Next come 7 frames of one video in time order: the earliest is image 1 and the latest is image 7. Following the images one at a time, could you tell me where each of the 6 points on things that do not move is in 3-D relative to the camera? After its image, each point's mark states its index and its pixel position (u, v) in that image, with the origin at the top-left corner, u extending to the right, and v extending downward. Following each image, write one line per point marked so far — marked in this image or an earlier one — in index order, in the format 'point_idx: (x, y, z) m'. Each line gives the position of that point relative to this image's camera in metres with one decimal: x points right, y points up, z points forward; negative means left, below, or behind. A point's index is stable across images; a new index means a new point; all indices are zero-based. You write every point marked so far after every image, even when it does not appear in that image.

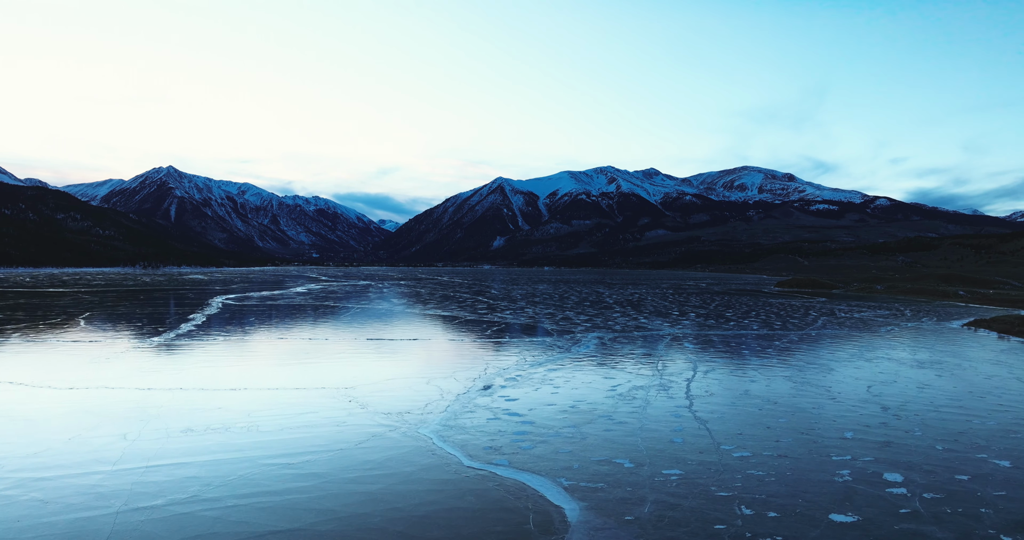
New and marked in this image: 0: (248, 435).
0: (-4.6, -2.9, +10.6) m
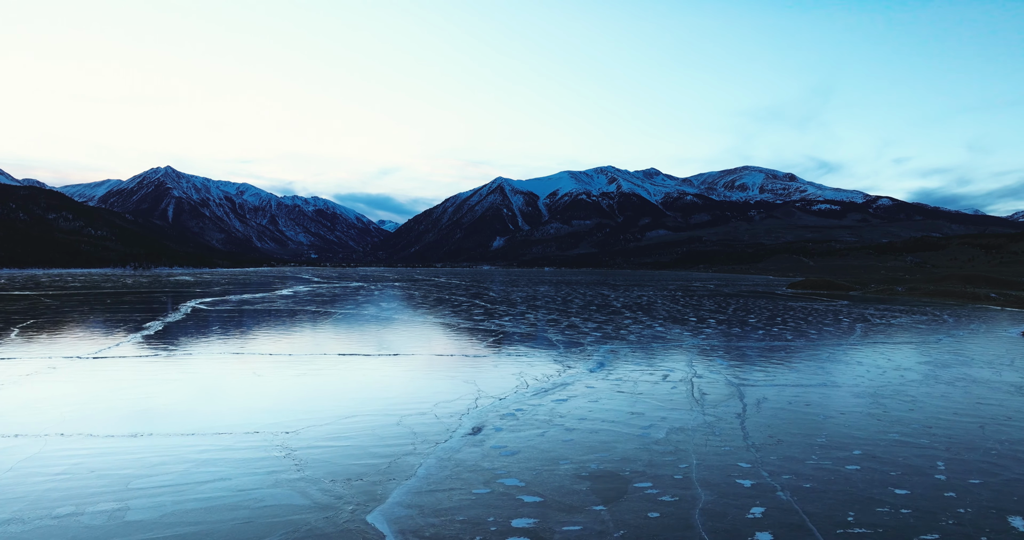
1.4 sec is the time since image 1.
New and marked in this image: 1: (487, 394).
0: (-4.7, -3.0, +6.9) m
1: (-0.6, -2.9, +14.2) m
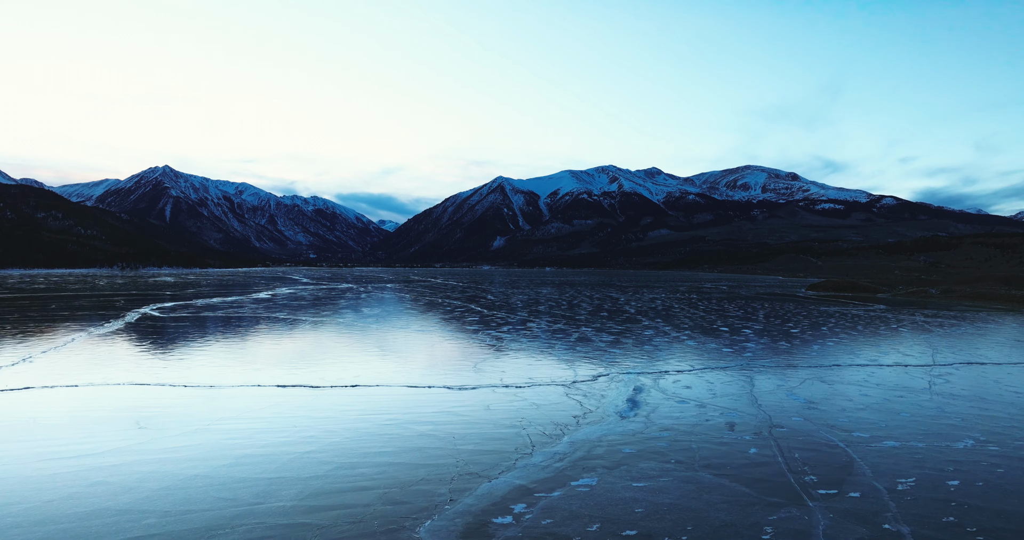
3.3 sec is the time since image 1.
0: (-4.7, -3.0, +1.8) m
1: (-0.7, -3.0, +9.2) m
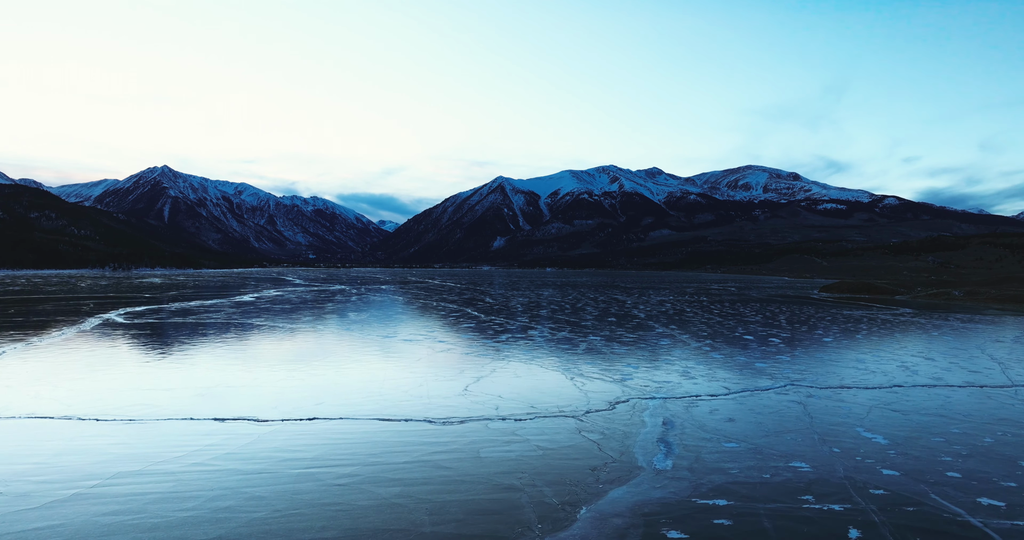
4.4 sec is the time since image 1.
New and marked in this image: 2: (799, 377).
0: (-4.8, -3.1, -1.3) m
1: (-0.7, -3.0, +6.1) m
2: (+8.1, -3.1, +17.0) m
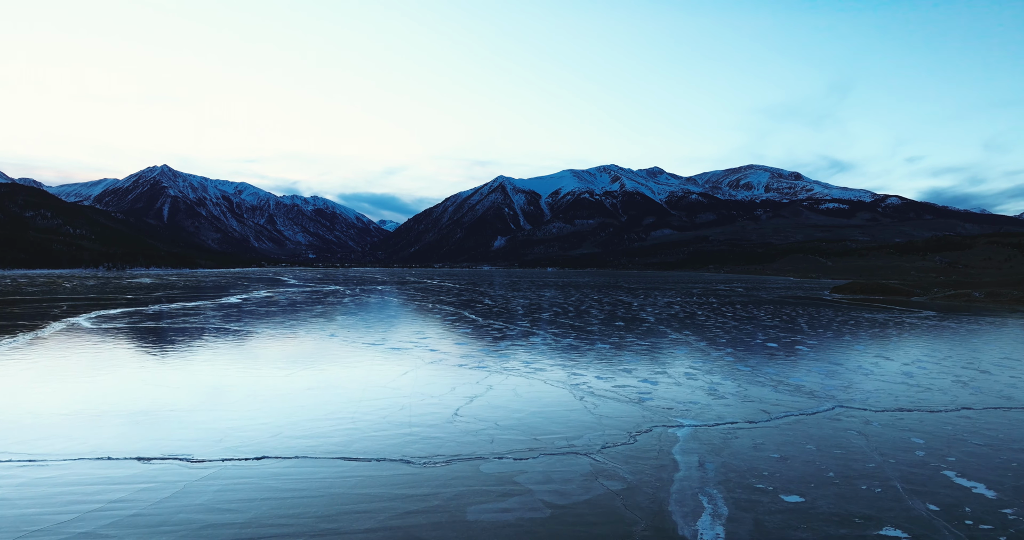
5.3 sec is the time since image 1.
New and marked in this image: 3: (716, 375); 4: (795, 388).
0: (-4.8, -3.1, -3.7) m
1: (-0.7, -3.1, +3.7) m
2: (+8.1, -3.1, +14.6) m
3: (+5.9, -3.1, +17.7) m
4: (+7.3, -3.1, +15.8) m
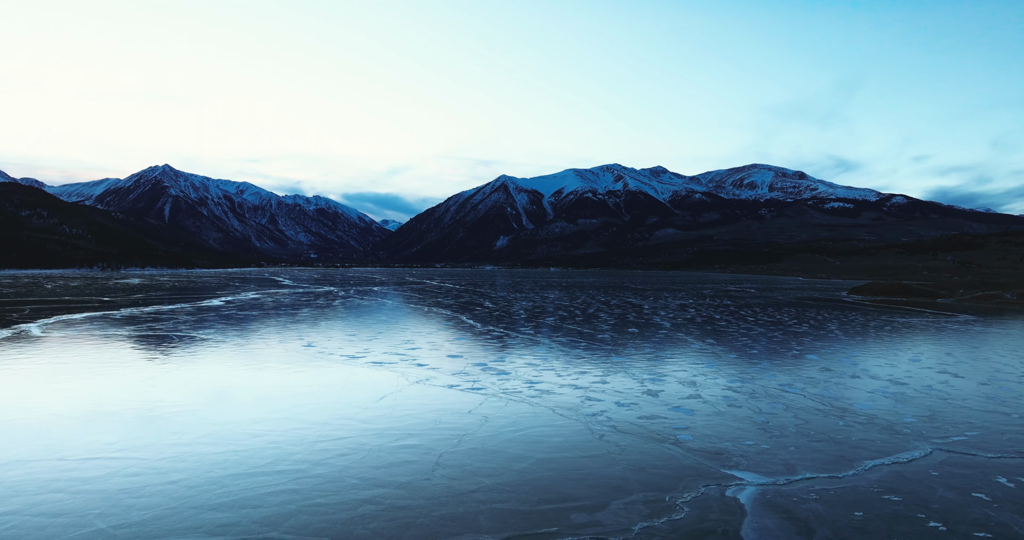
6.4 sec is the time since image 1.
0: (-4.9, -3.1, -6.8) m
1: (-0.8, -3.1, +0.6) m
2: (+8.1, -3.1, +11.5) m
3: (+6.0, -3.1, +14.5) m
4: (+7.3, -3.1, +12.6) m
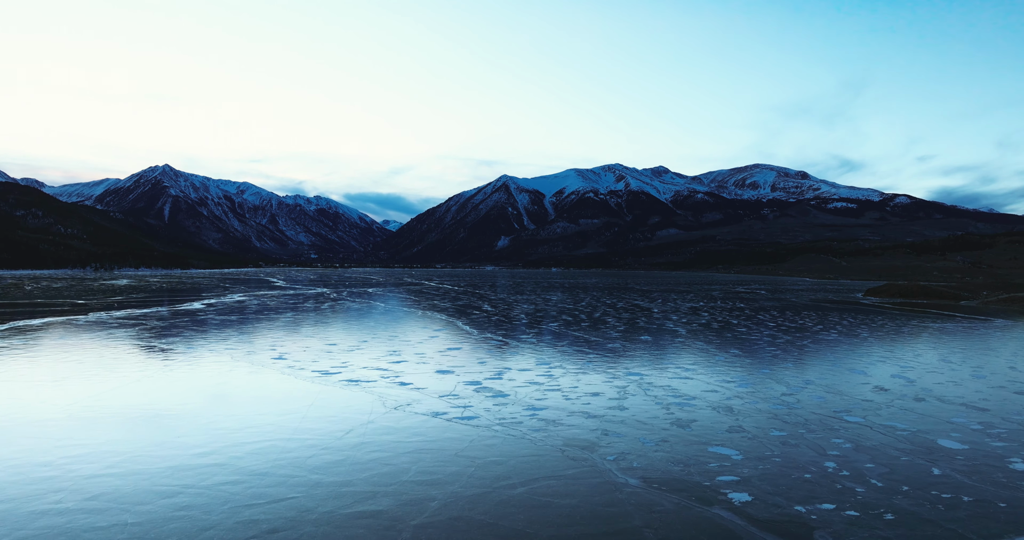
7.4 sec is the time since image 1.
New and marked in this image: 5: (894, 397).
0: (-4.9, -3.2, -9.5) m
1: (-0.8, -3.2, -2.2) m
2: (+8.1, -3.2, +8.7) m
3: (+5.9, -3.2, +11.7) m
4: (+7.3, -3.2, +9.8) m
5: (+9.4, -3.2, +14.7) m
